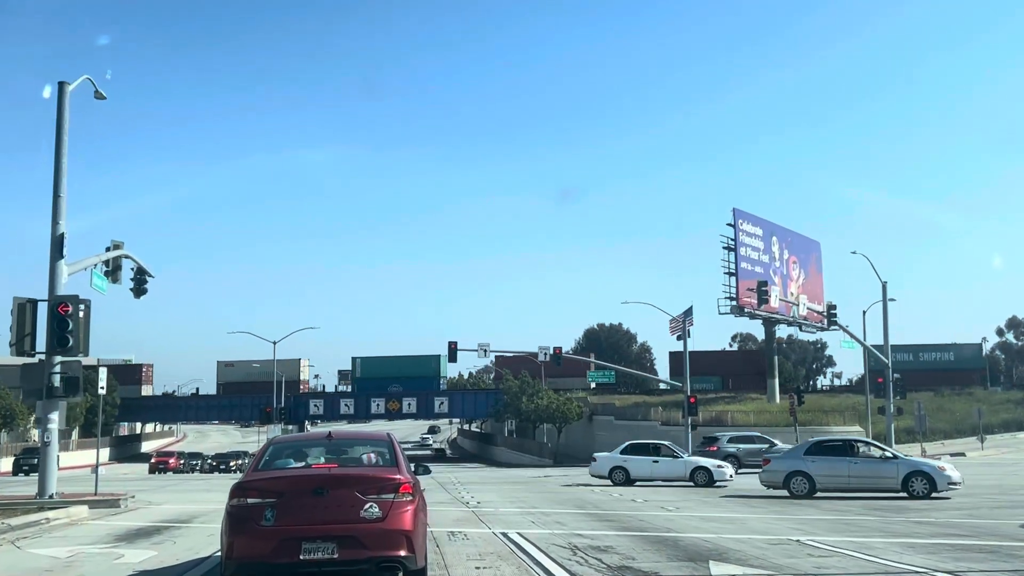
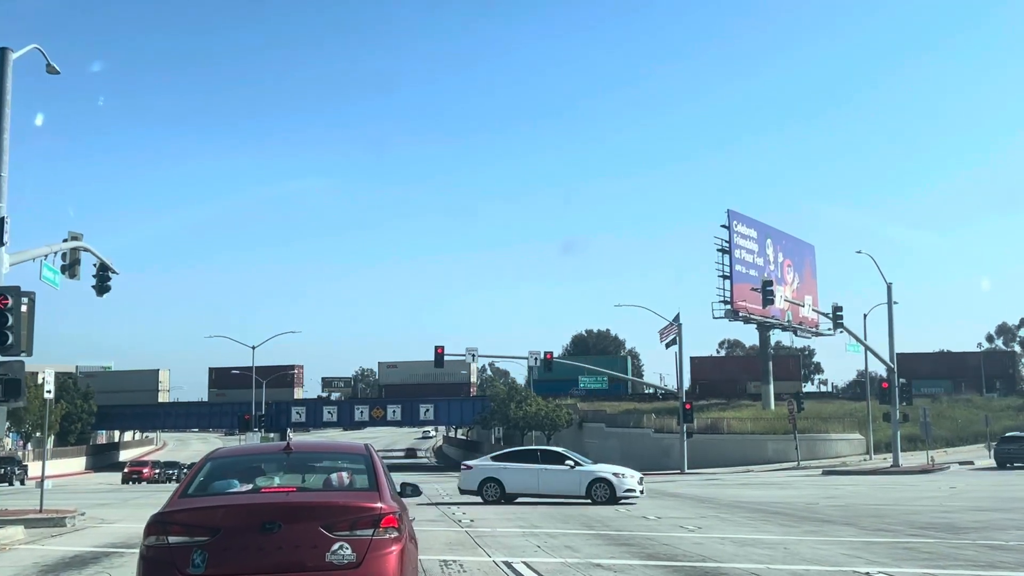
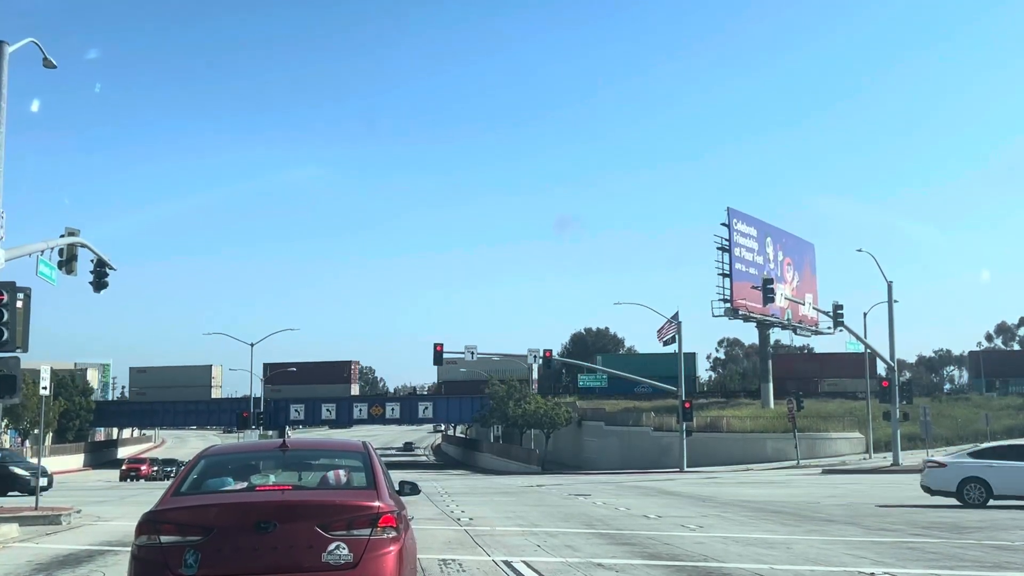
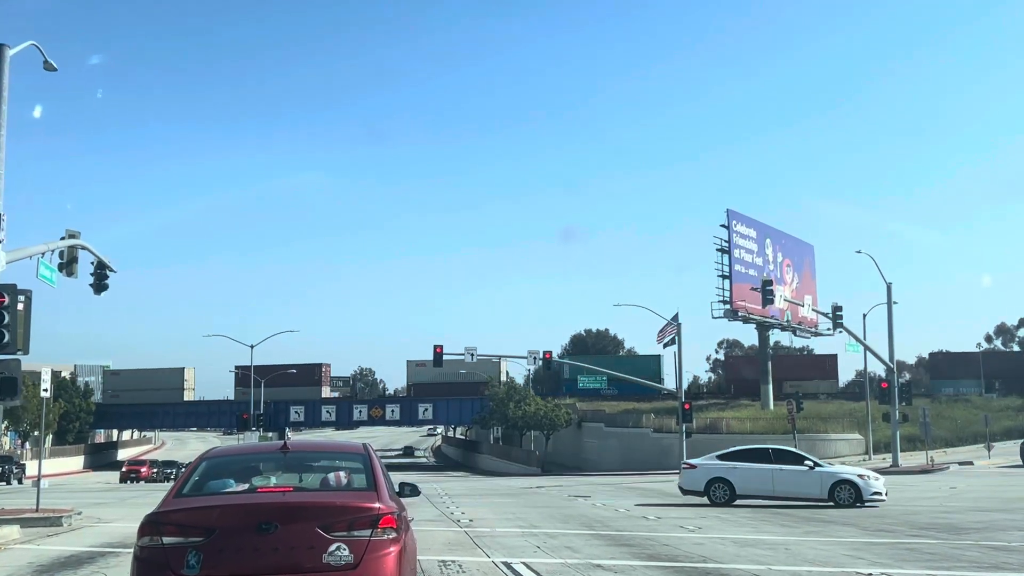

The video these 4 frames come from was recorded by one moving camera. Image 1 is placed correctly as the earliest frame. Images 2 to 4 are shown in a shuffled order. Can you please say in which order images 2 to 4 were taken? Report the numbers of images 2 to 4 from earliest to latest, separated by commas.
2, 4, 3
